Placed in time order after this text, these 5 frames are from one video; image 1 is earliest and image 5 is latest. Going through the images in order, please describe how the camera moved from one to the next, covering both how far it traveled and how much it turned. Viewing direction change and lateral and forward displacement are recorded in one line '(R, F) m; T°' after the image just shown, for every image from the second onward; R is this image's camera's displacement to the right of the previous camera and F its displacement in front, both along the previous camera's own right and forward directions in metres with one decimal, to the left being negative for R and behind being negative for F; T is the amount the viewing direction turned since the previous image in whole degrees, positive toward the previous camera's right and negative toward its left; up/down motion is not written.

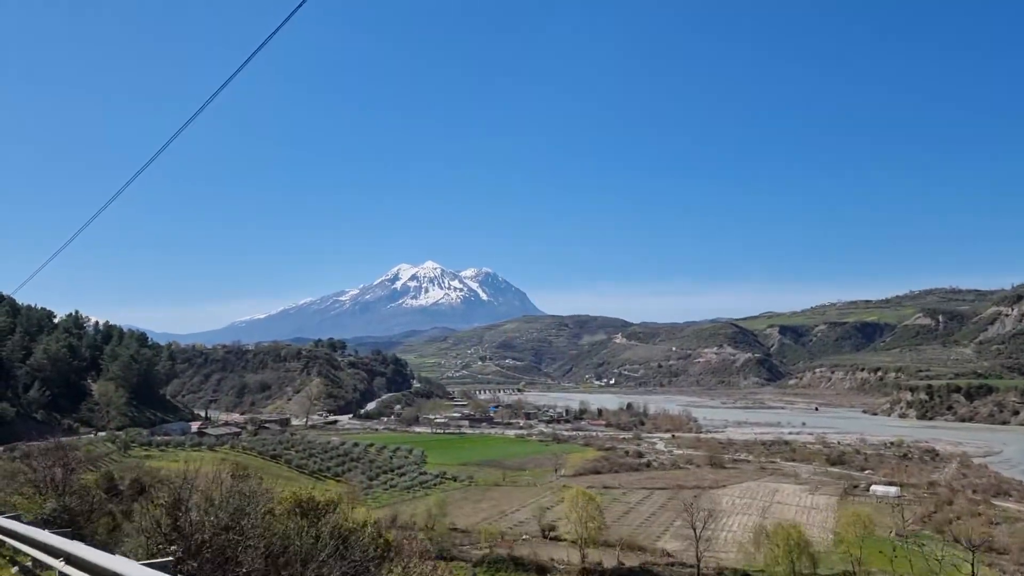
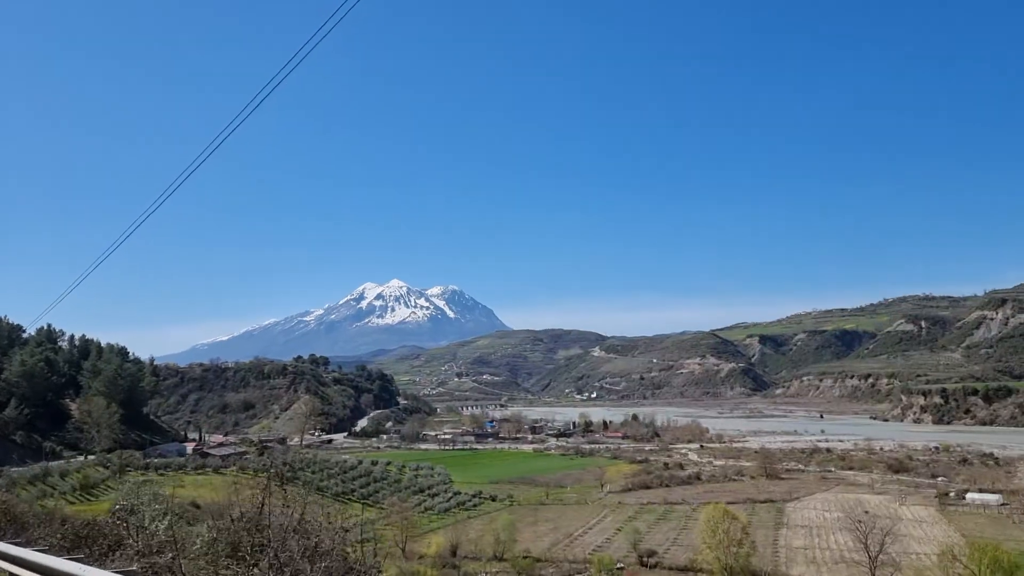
(-5.3, +5.5) m; +3°
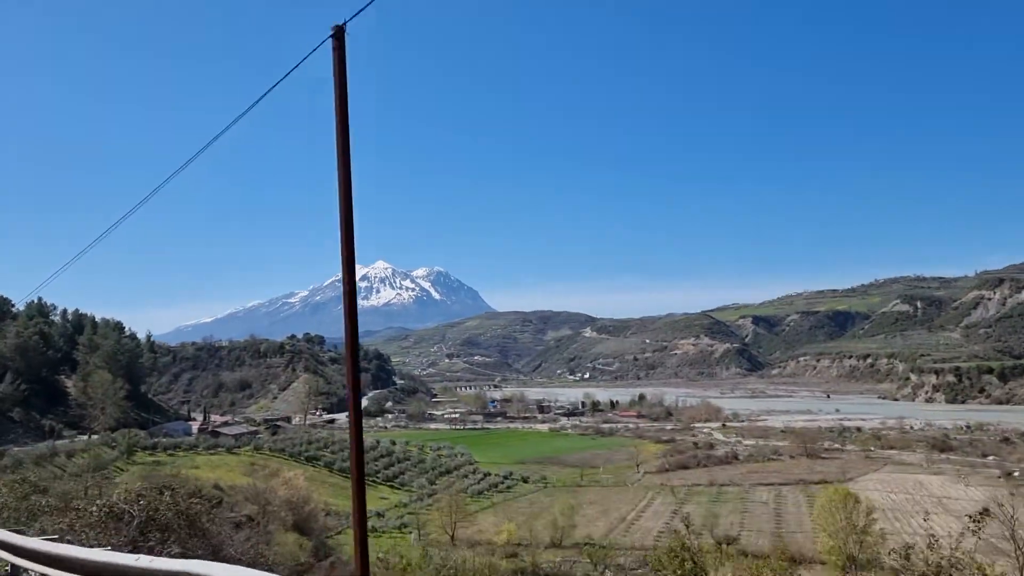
(-3.2, +3.3) m; +1°
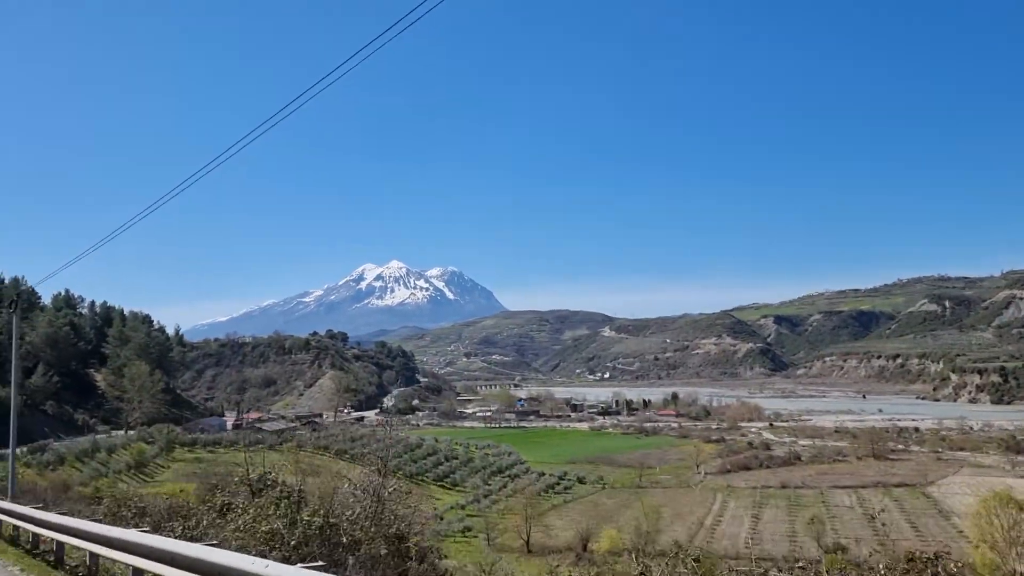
(-2.6, +2.5) m; -1°
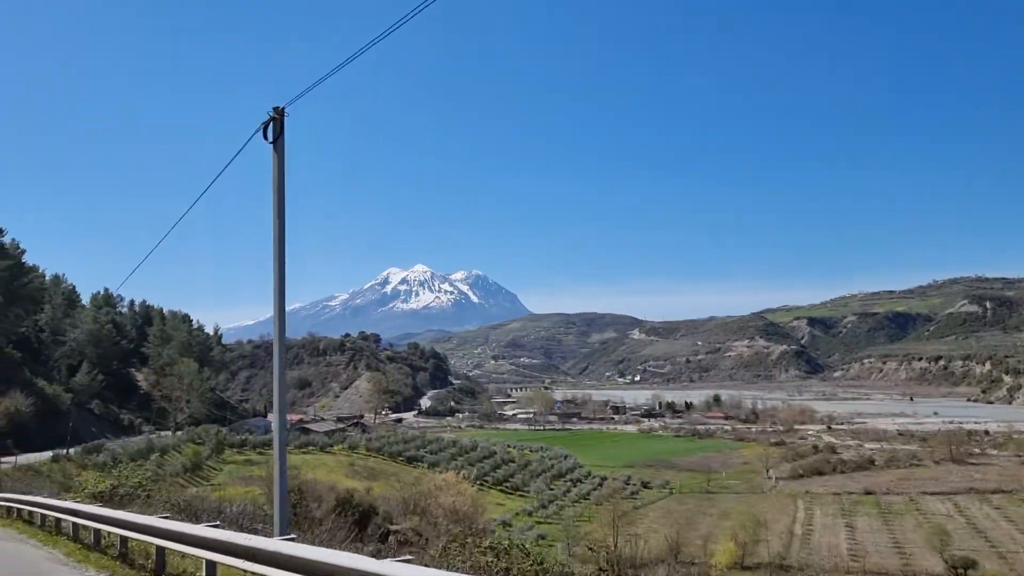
(-2.1, +2.1) m; -2°
